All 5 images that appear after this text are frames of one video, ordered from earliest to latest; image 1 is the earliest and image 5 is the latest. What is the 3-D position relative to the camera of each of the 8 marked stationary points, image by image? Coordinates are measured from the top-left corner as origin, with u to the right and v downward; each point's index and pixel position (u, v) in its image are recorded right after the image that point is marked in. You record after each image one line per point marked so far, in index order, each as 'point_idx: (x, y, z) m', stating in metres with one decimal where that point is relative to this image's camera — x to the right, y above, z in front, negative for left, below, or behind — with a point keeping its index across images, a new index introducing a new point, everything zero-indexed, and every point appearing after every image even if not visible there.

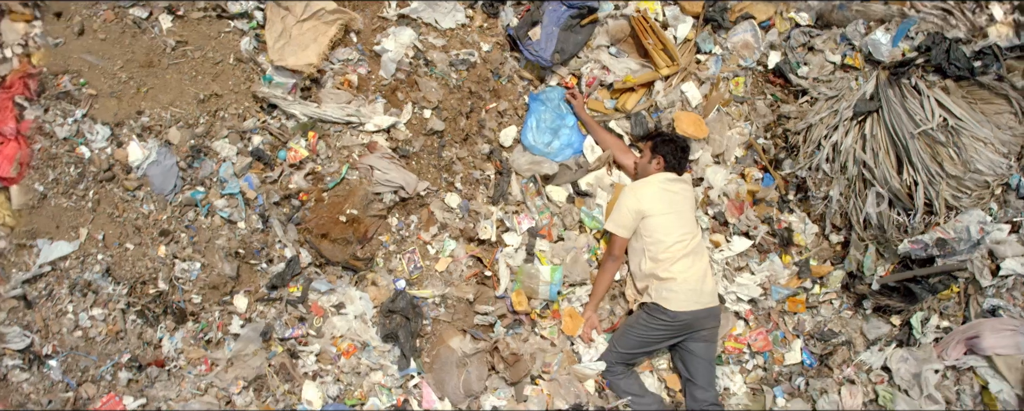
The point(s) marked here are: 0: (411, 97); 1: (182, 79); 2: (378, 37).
0: (-0.3, +0.4, +3.4) m
1: (-1.0, +0.4, +3.2) m
2: (-0.4, +0.6, +3.4) m
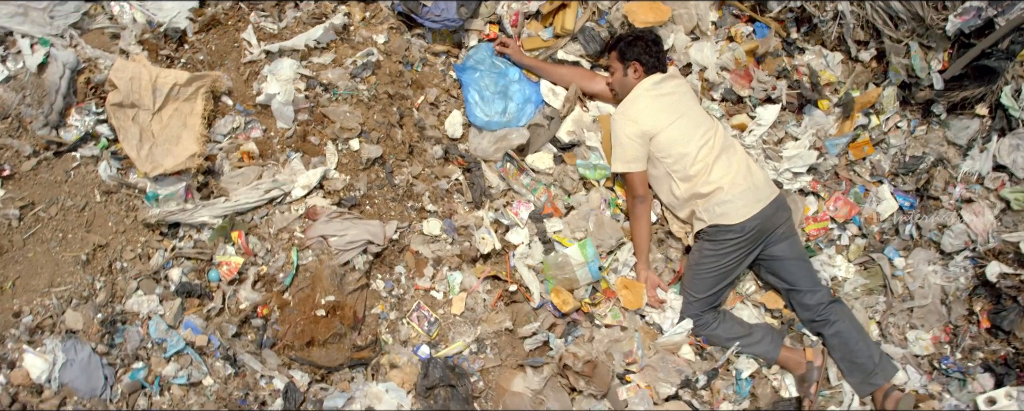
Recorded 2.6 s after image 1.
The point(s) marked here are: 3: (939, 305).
0: (-0.5, +0.2, +2.7) m
1: (-1.1, -0.1, +2.4) m
2: (-0.7, +0.3, +2.7) m
3: (+1.2, -0.3, +2.7) m
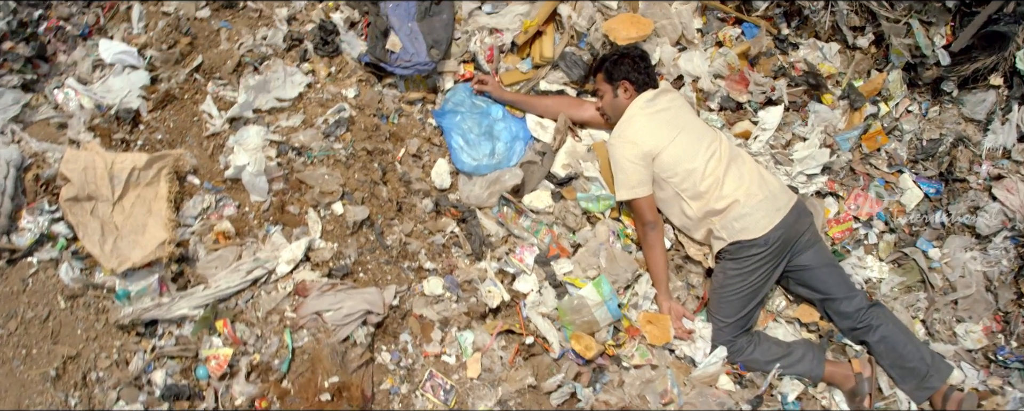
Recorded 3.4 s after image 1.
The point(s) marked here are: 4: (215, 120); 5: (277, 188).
0: (-0.5, 0.0, +2.5) m
1: (-1.1, -0.4, +2.2) m
2: (-0.7, +0.1, +2.5) m
3: (+1.2, -0.2, +2.6) m
4: (-0.7, +0.2, +2.5) m
5: (-0.6, 0.0, +2.5) m
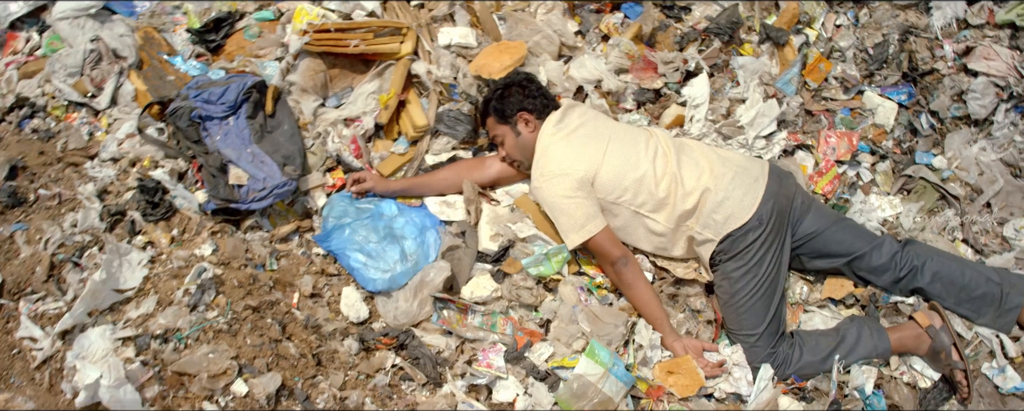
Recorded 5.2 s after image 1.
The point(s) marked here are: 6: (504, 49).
0: (-0.6, -0.3, +1.8) m
1: (-0.9, -0.8, +1.4) m
2: (-0.8, -0.3, +1.8) m
3: (+1.1, +0.1, +2.1) m
4: (-0.9, -0.3, +1.9) m
5: (-0.7, -0.3, +1.8) m
6: (0.0, +0.4, +2.3) m
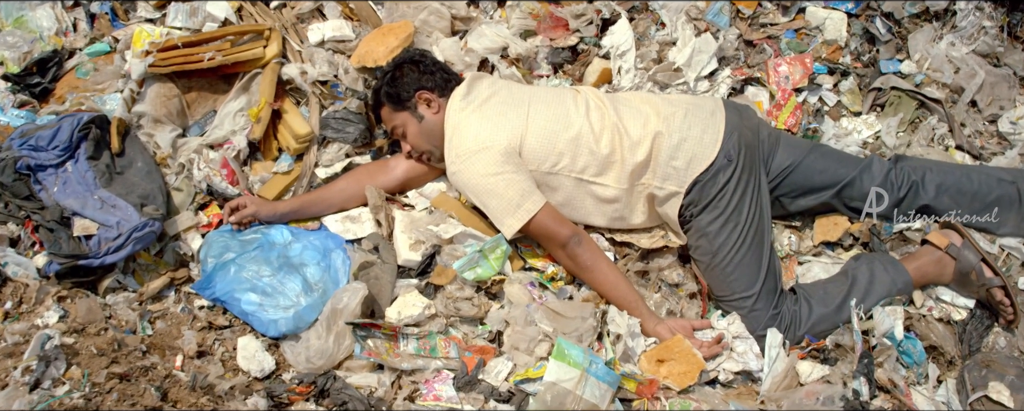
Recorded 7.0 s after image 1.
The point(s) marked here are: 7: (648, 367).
0: (-0.6, -0.4, +1.4) m
1: (-0.9, -0.9, +0.9) m
2: (-0.8, -0.4, +1.3) m
3: (+0.9, +0.3, +1.8) m
4: (-0.9, -0.4, +1.4) m
5: (-0.7, -0.4, +1.4) m
6: (-0.2, +0.3, +2.0) m
7: (+0.2, -0.3, +1.7) m
